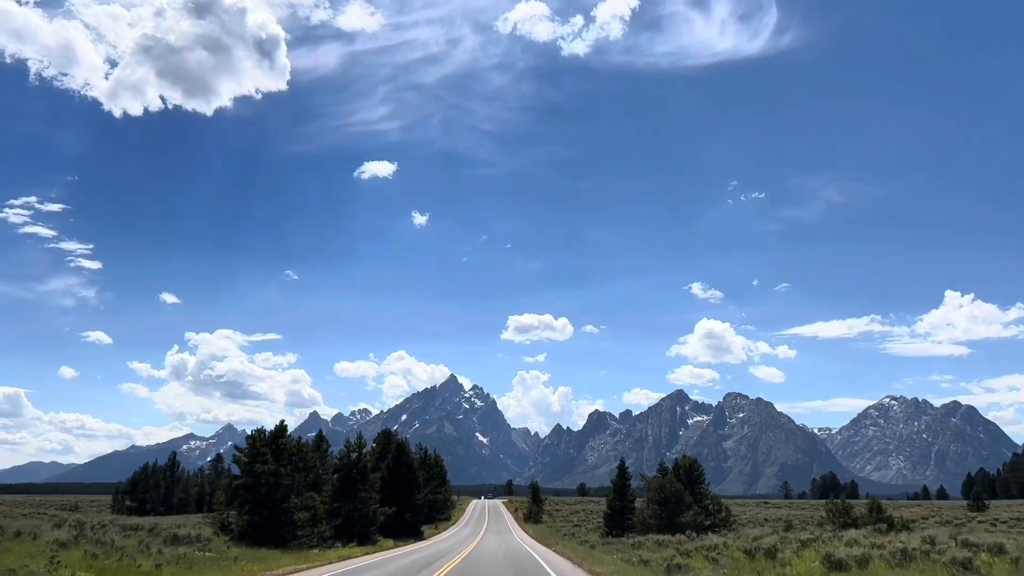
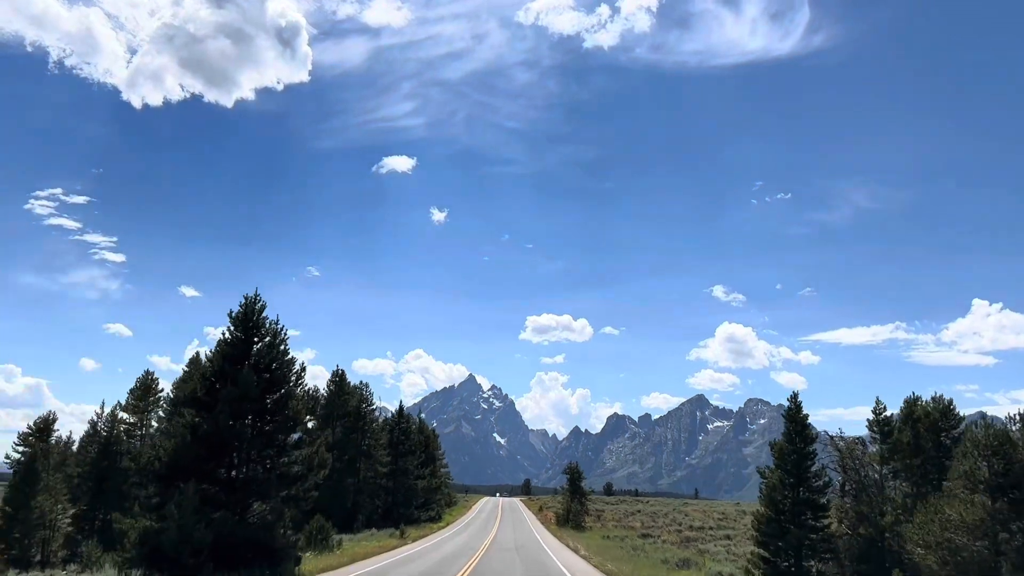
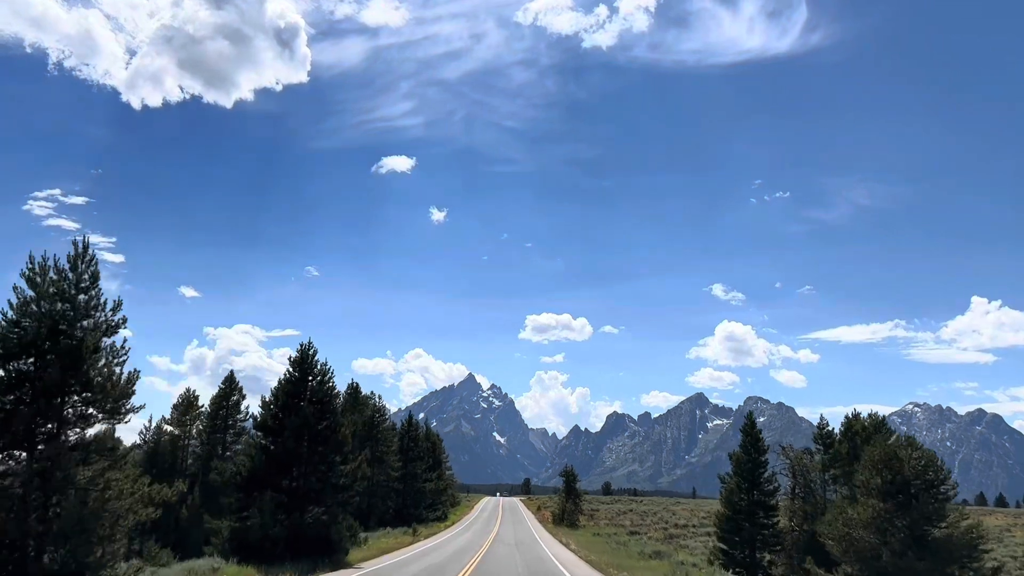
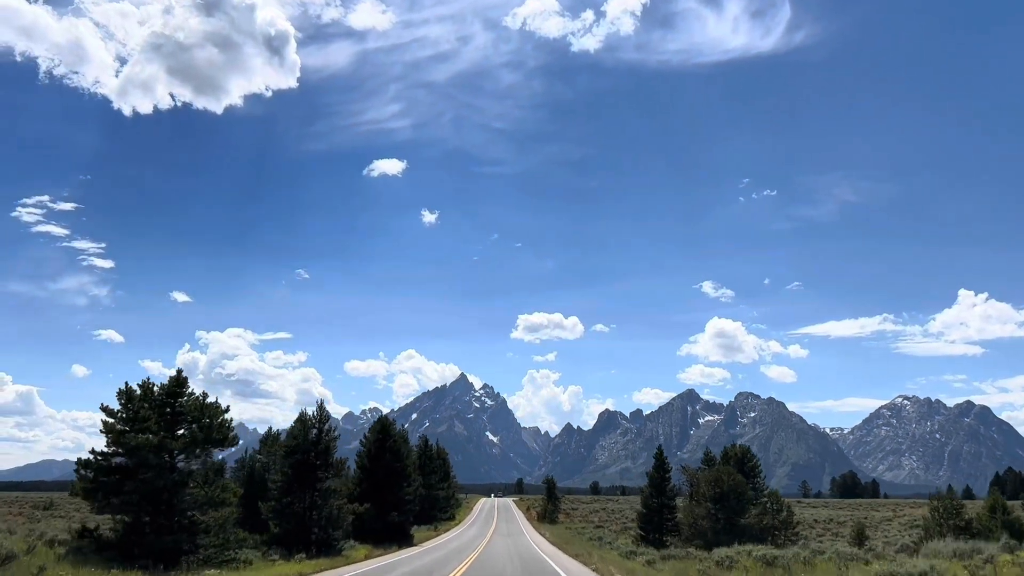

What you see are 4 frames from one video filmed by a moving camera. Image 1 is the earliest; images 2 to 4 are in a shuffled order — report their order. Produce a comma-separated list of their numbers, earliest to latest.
4, 3, 2
